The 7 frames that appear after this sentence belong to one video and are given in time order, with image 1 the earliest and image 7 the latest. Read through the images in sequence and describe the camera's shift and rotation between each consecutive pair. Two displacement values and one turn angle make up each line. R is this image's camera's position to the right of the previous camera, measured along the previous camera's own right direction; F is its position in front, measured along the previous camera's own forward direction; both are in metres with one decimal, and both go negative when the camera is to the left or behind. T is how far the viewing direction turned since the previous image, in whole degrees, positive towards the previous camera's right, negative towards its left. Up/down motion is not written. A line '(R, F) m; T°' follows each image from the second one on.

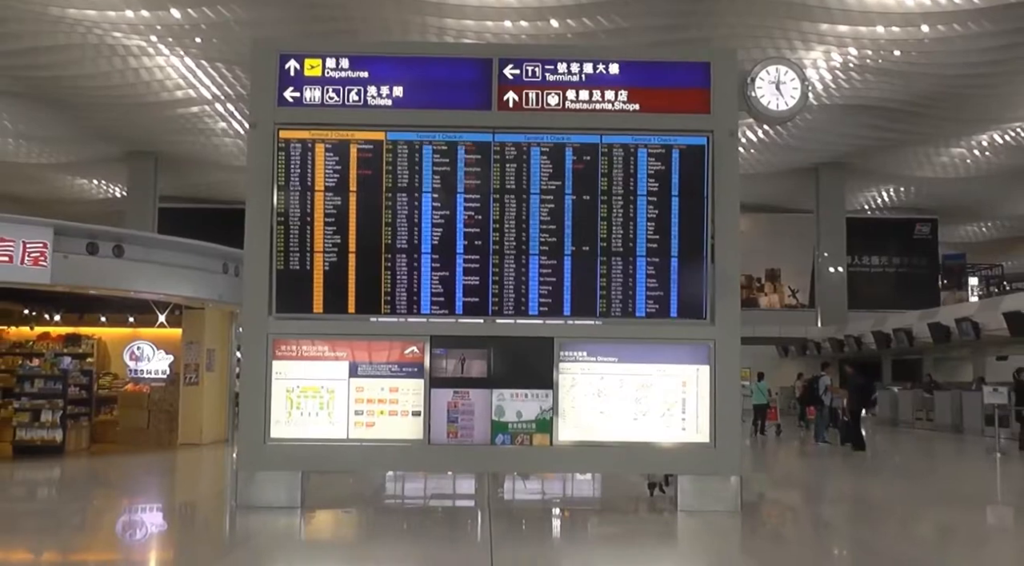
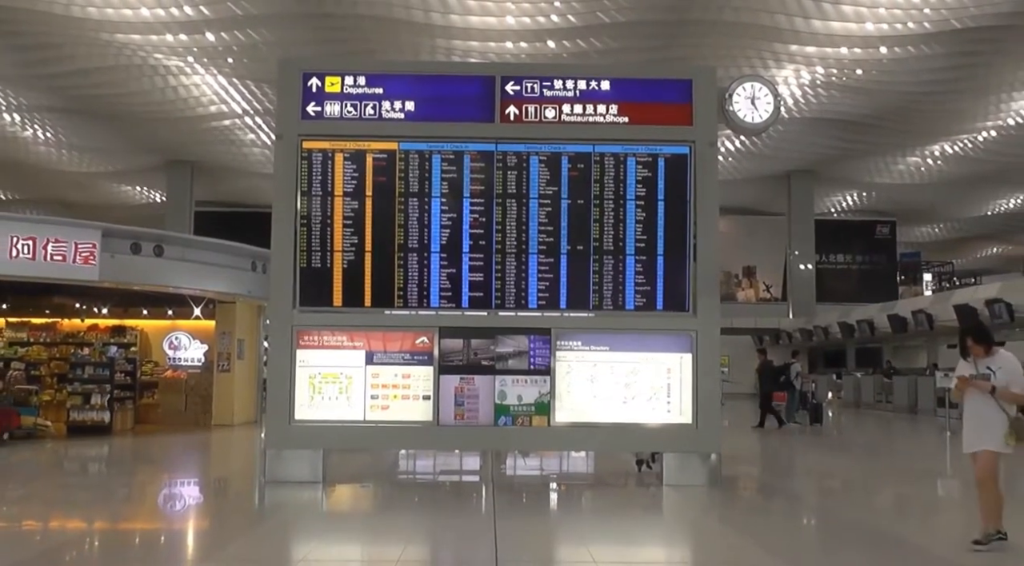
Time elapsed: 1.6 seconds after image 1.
(+0.1, -0.7) m; -1°
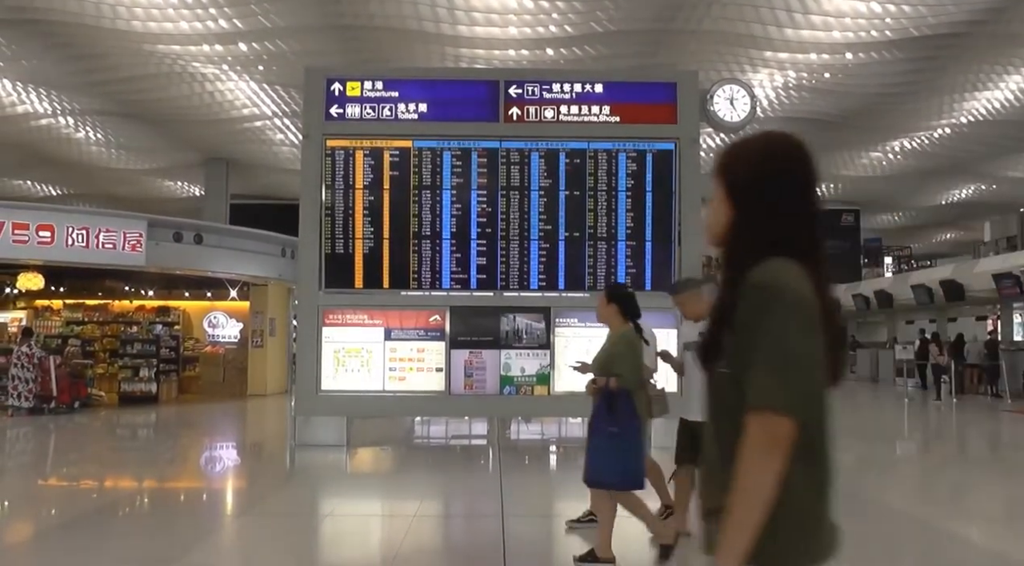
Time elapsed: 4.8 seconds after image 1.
(+0.1, -0.9) m; -1°
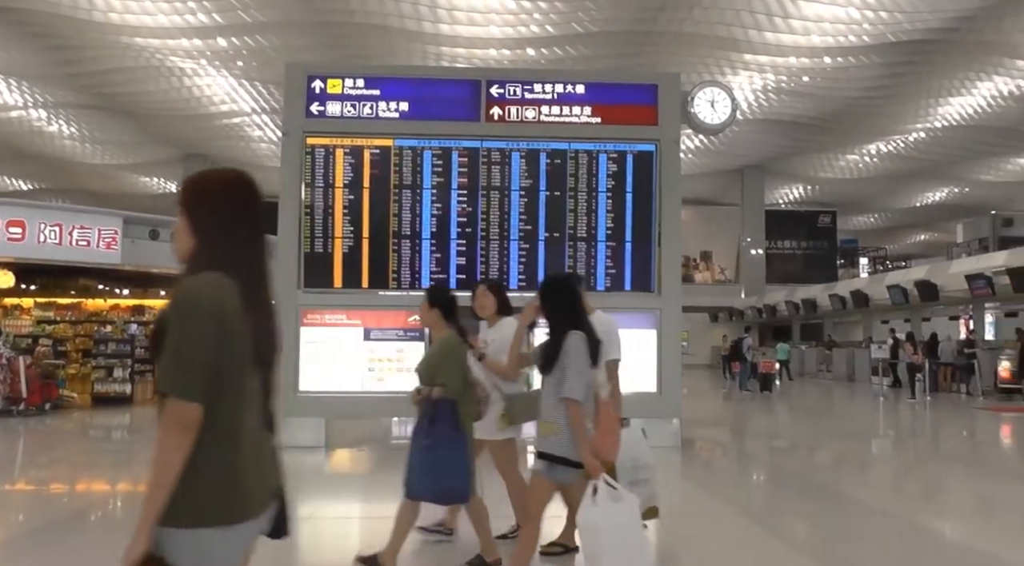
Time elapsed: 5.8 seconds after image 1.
(-0.1, 0.0) m; +2°
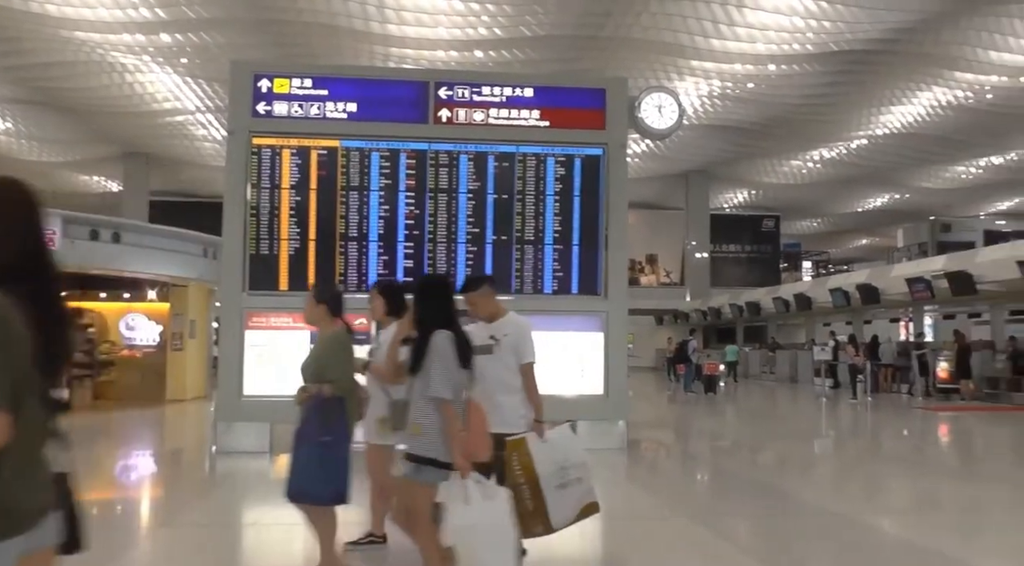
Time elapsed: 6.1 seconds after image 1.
(+0.1, 0.0) m; +3°
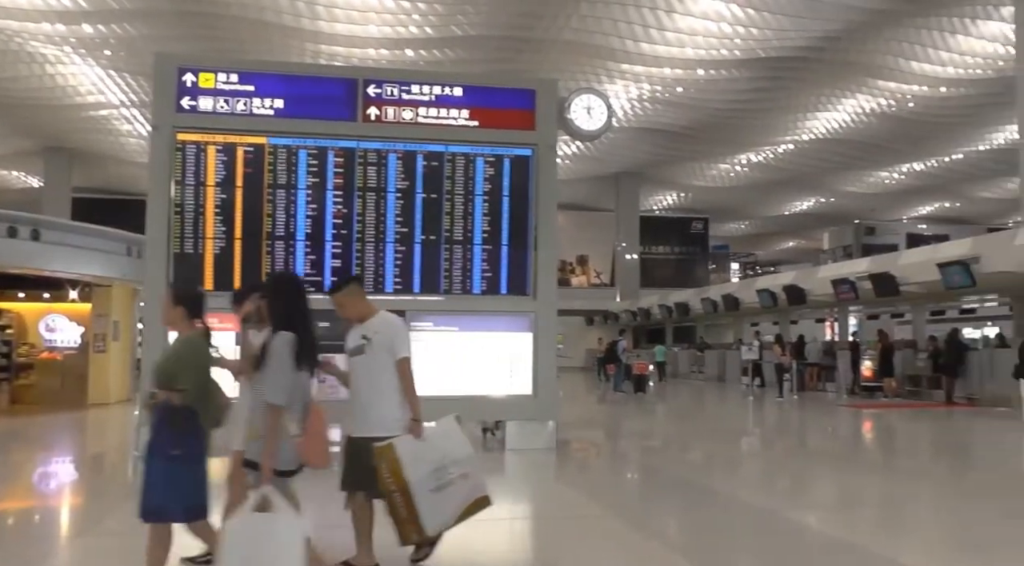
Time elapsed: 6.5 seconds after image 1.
(+0.3, 0.0) m; +3°
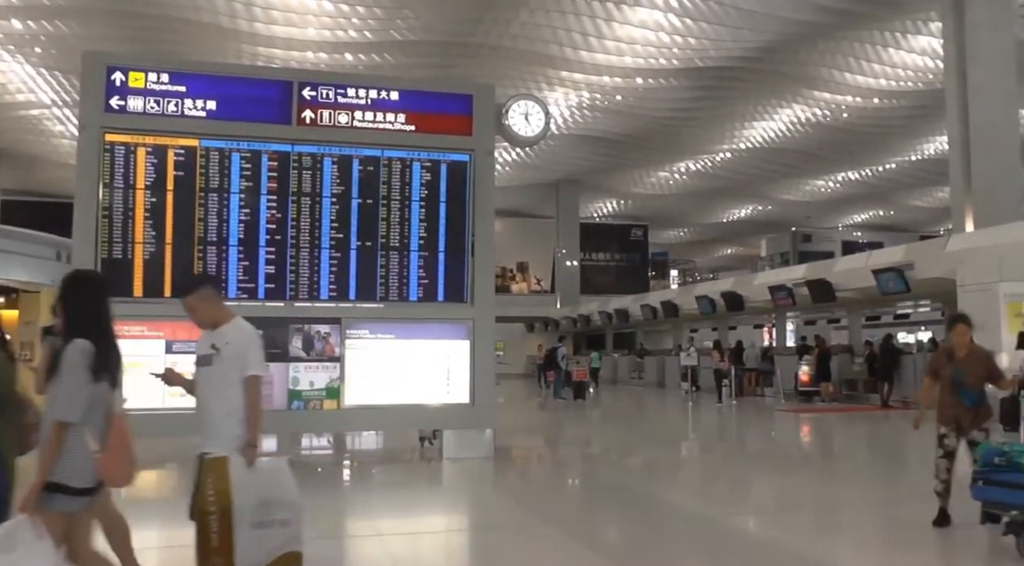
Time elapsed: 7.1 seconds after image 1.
(+0.2, +0.1) m; +3°
